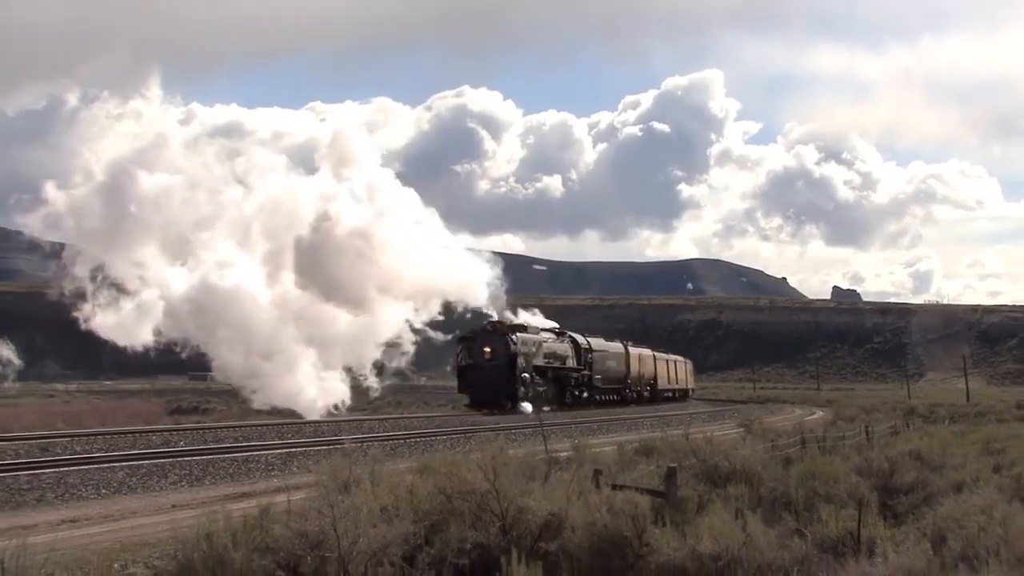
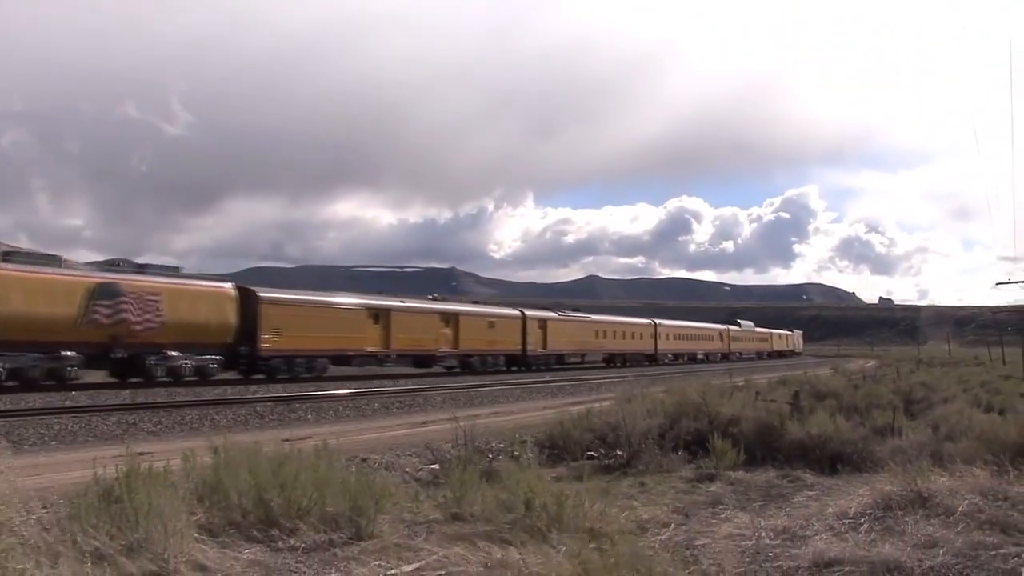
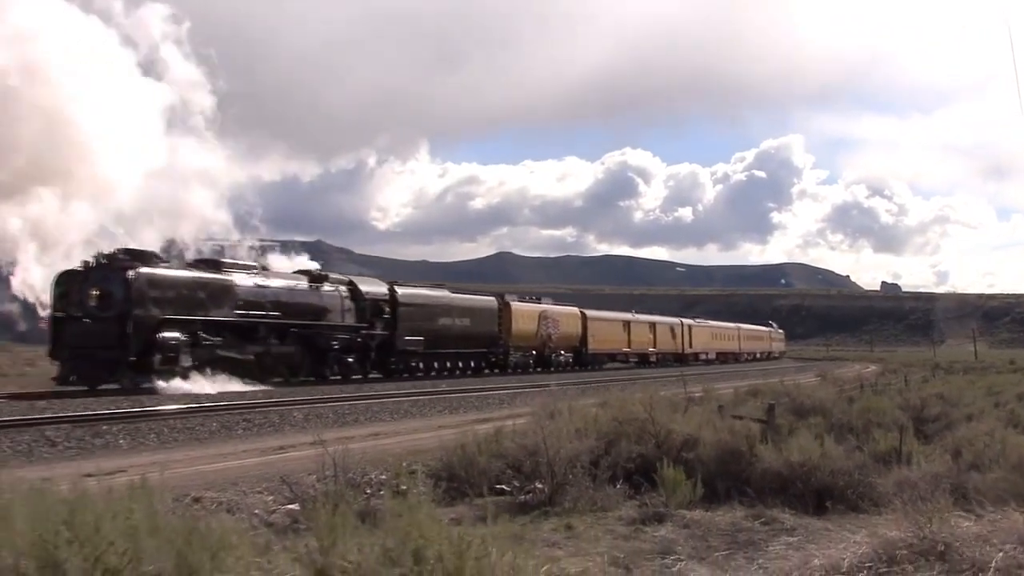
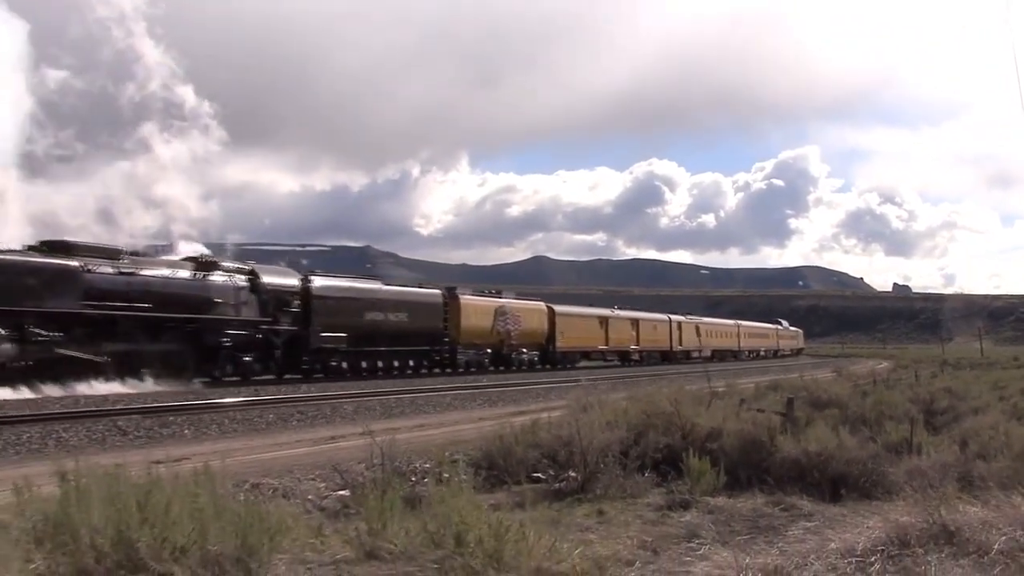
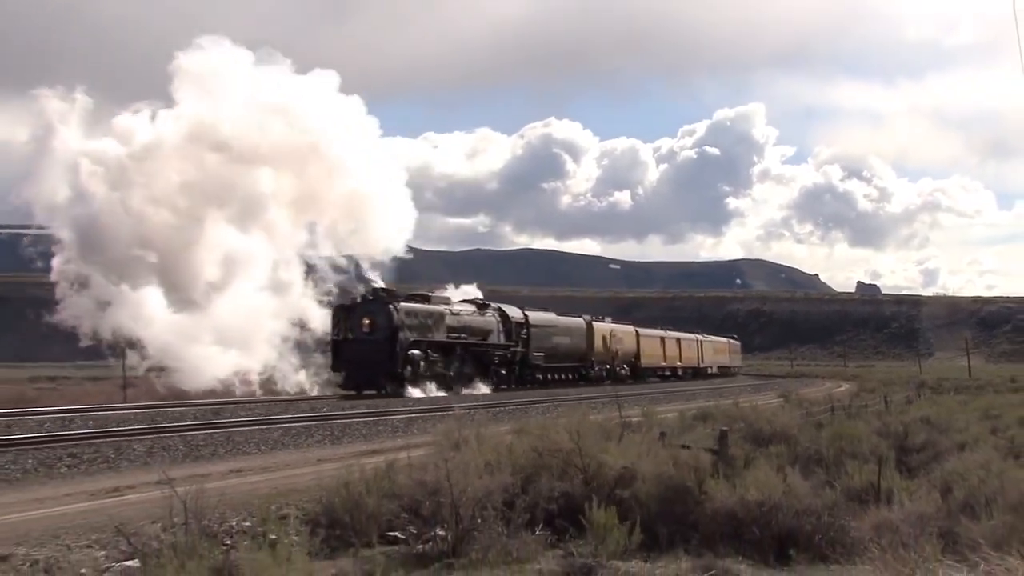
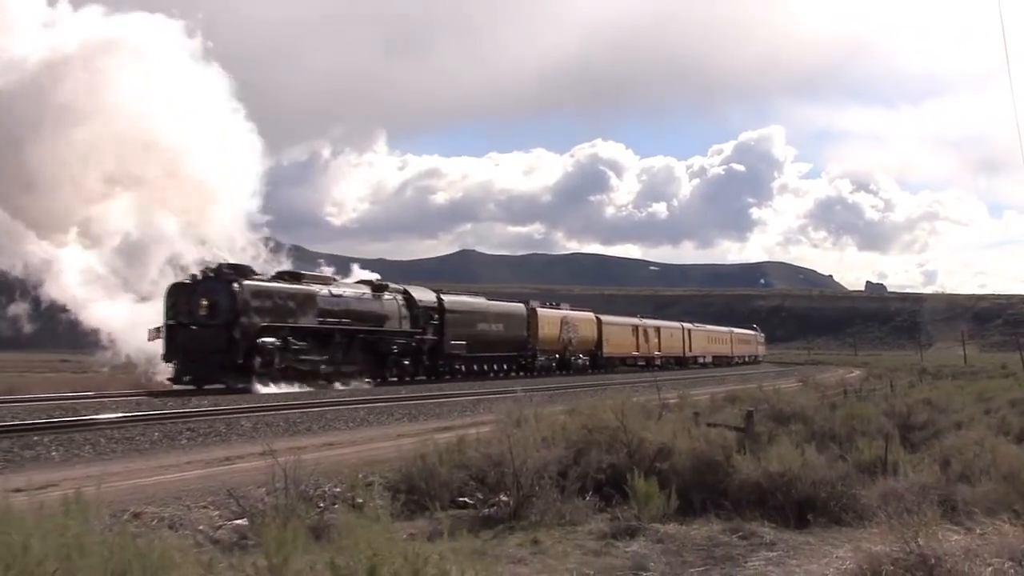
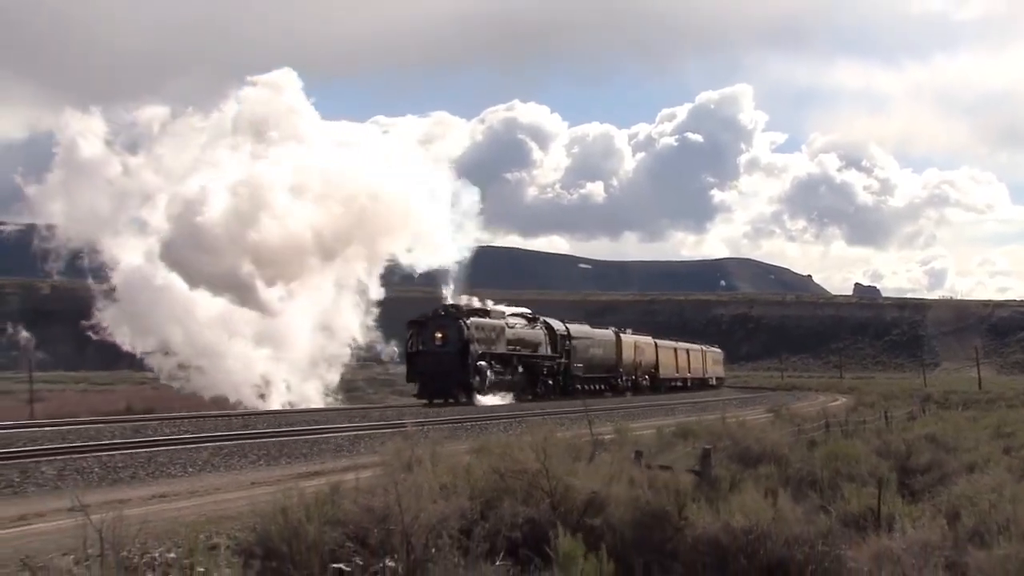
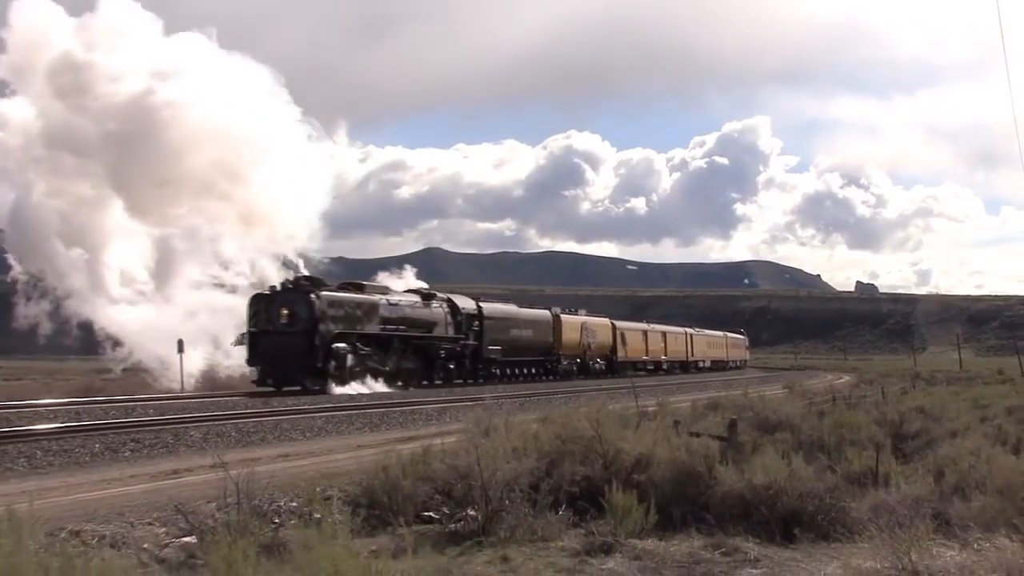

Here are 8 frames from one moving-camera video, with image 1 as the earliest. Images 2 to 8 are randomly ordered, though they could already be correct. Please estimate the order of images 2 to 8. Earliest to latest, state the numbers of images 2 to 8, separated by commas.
7, 5, 8, 6, 3, 4, 2
